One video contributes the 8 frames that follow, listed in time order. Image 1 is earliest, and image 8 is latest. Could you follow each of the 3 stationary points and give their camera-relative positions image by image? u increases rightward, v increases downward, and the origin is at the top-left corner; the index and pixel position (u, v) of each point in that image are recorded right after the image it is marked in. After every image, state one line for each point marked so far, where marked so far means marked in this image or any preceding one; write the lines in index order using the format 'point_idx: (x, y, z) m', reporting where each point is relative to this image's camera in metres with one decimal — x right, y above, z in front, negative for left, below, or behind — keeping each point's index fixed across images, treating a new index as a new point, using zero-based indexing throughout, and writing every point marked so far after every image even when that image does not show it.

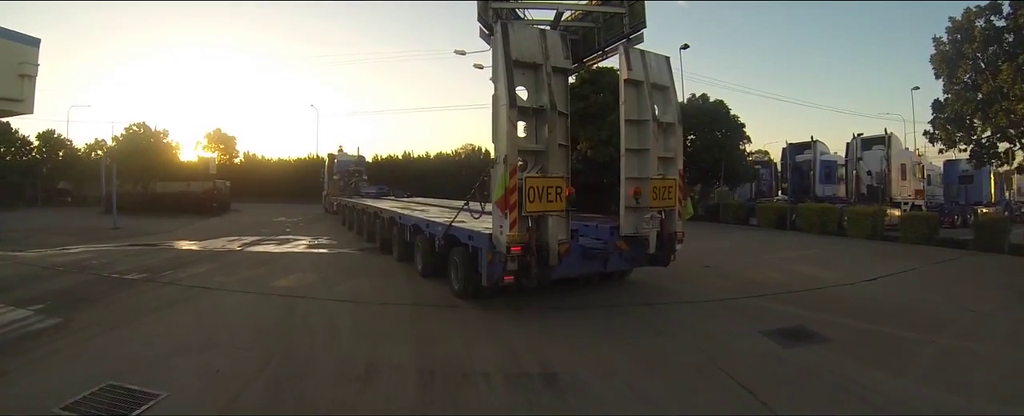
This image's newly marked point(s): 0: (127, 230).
0: (-12.2, -0.7, +19.4) m
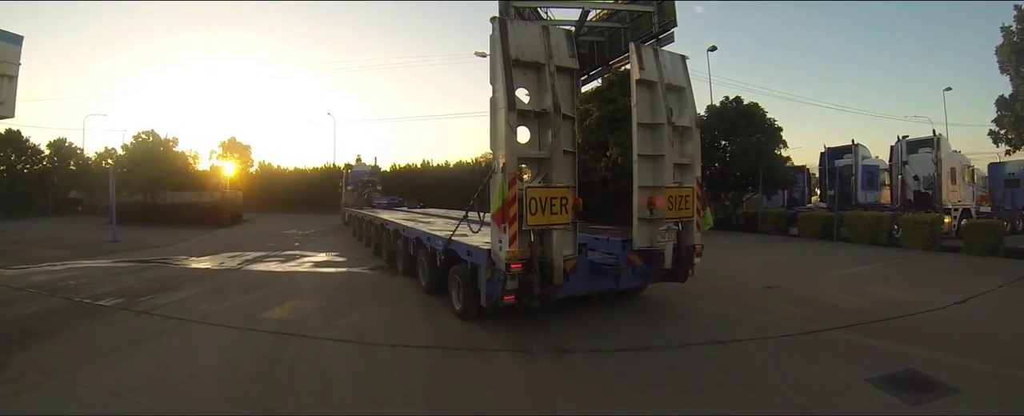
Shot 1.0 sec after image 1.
0: (-11.5, -1.1, +18.3) m
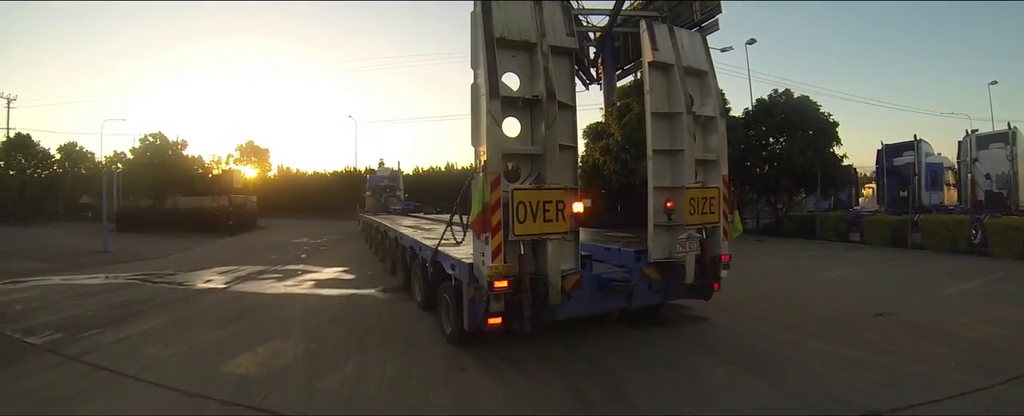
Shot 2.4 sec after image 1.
0: (-10.6, -1.3, +16.6) m
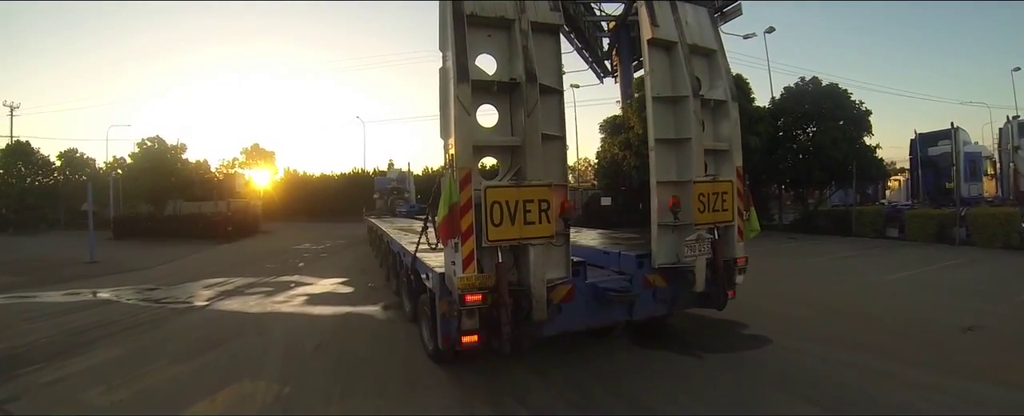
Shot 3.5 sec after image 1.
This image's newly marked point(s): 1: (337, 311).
0: (-10.2, -1.5, +15.5) m
1: (-2.3, -1.3, +8.0) m
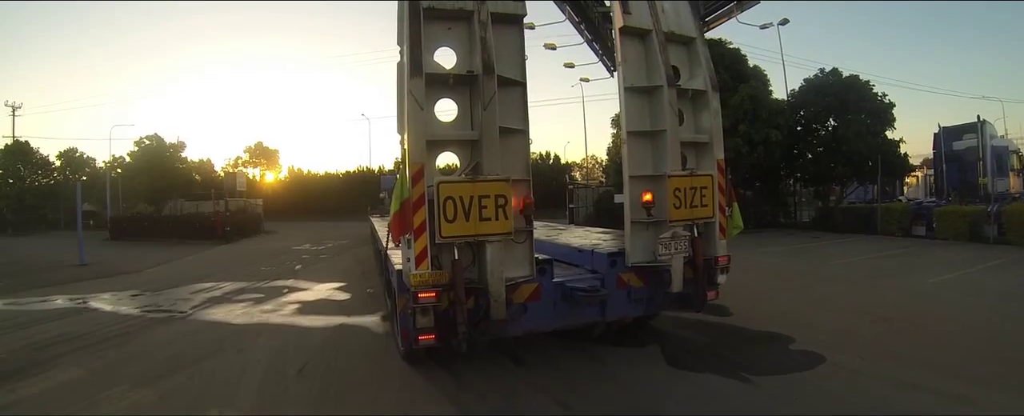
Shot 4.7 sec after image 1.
0: (-10.0, -1.5, +14.8) m
1: (-2.1, -1.3, +7.2) m
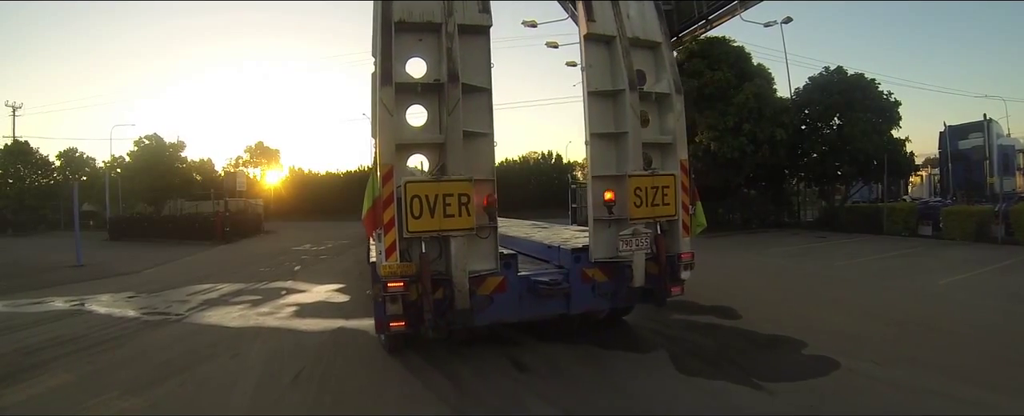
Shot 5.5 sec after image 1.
0: (-10.0, -1.5, +14.7) m
1: (-2.1, -1.3, +7.0) m
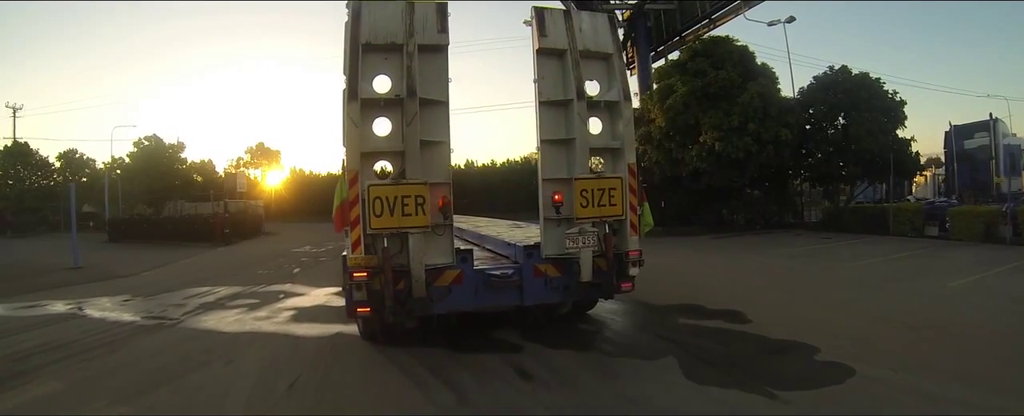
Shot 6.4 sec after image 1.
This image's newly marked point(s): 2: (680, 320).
0: (-9.9, -1.5, +14.5) m
1: (-2.1, -1.4, +6.9) m
2: (+2.2, -1.4, +7.9) m
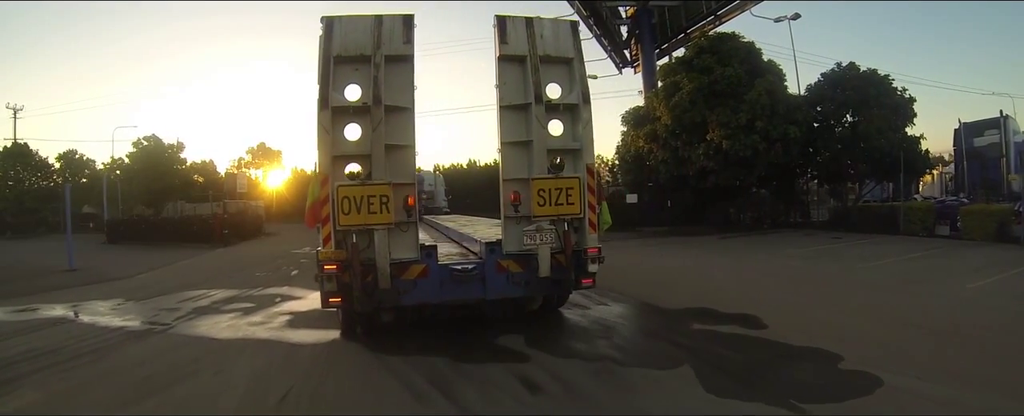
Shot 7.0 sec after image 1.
0: (-9.8, -1.5, +14.2) m
1: (-2.0, -1.4, +6.6) m
2: (+2.2, -1.4, +7.6) m
